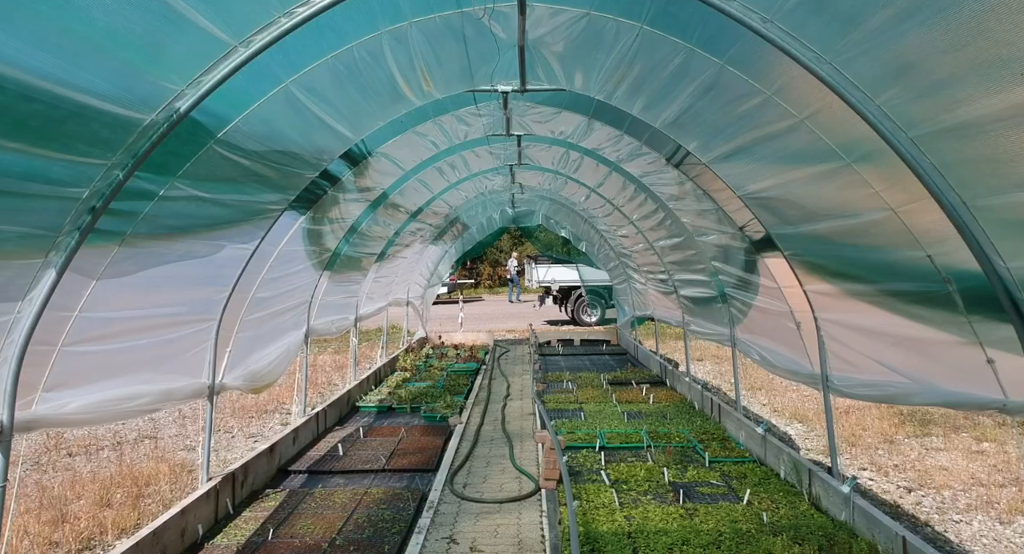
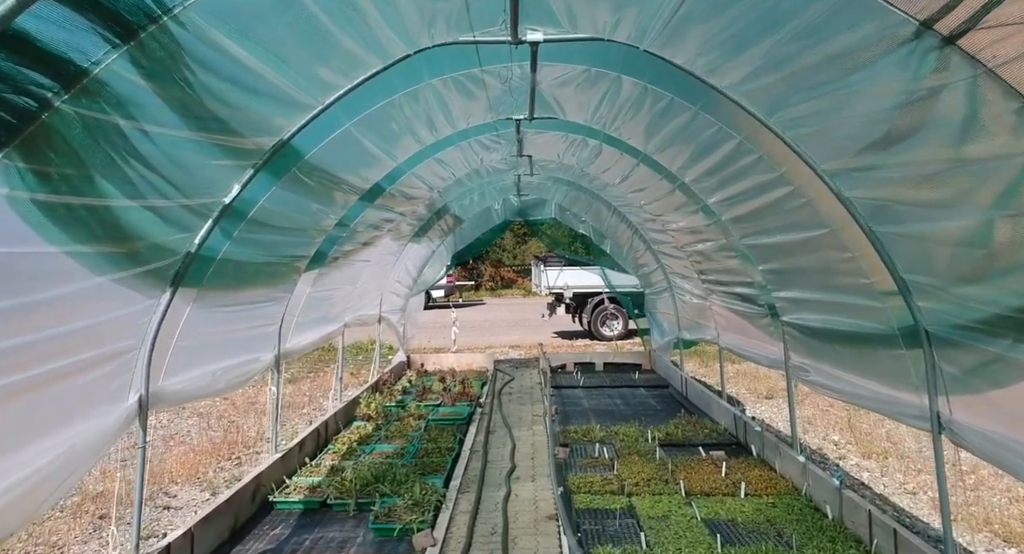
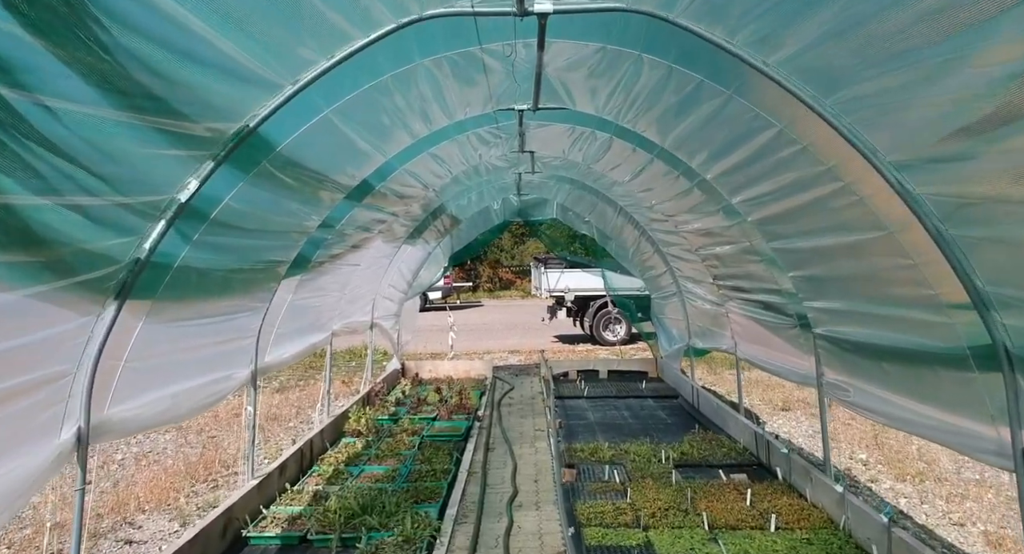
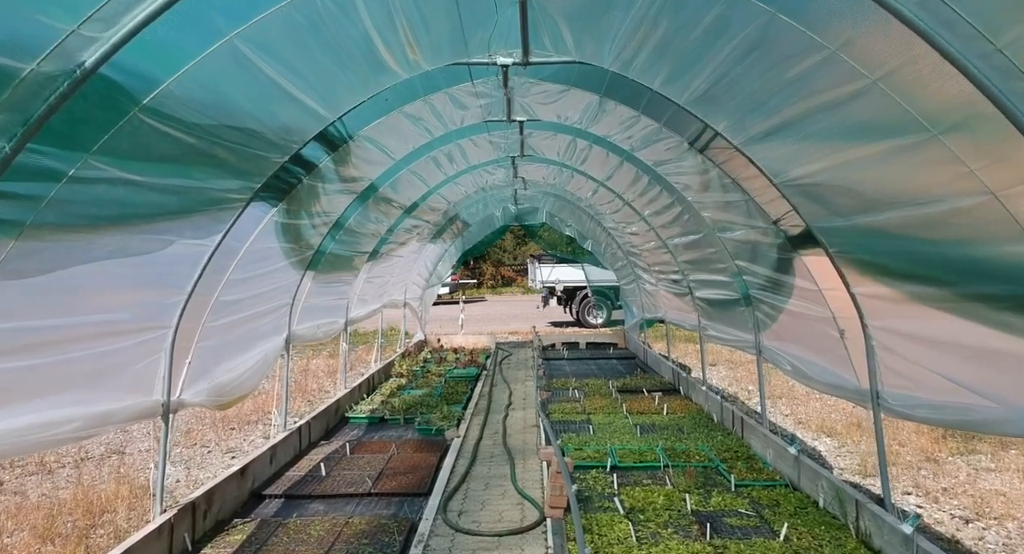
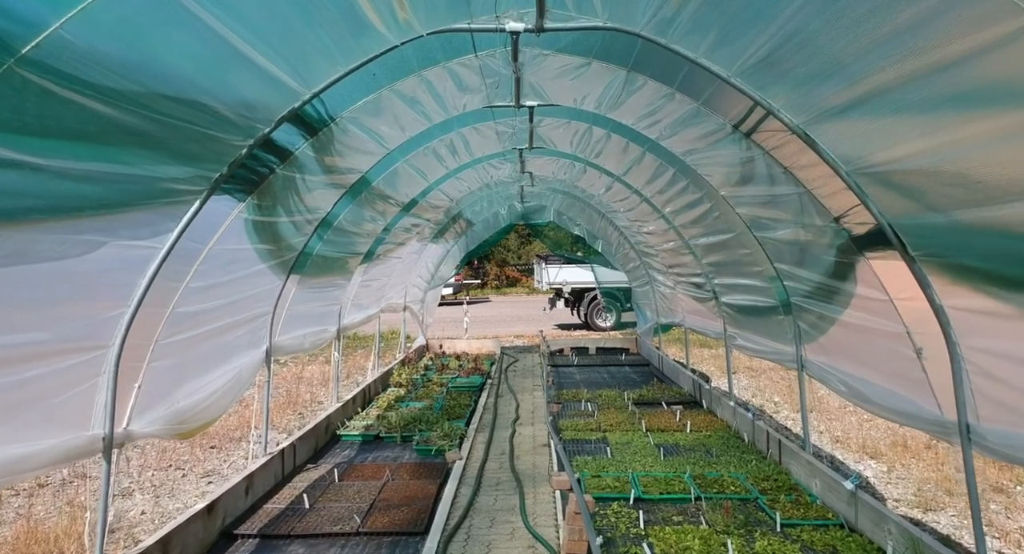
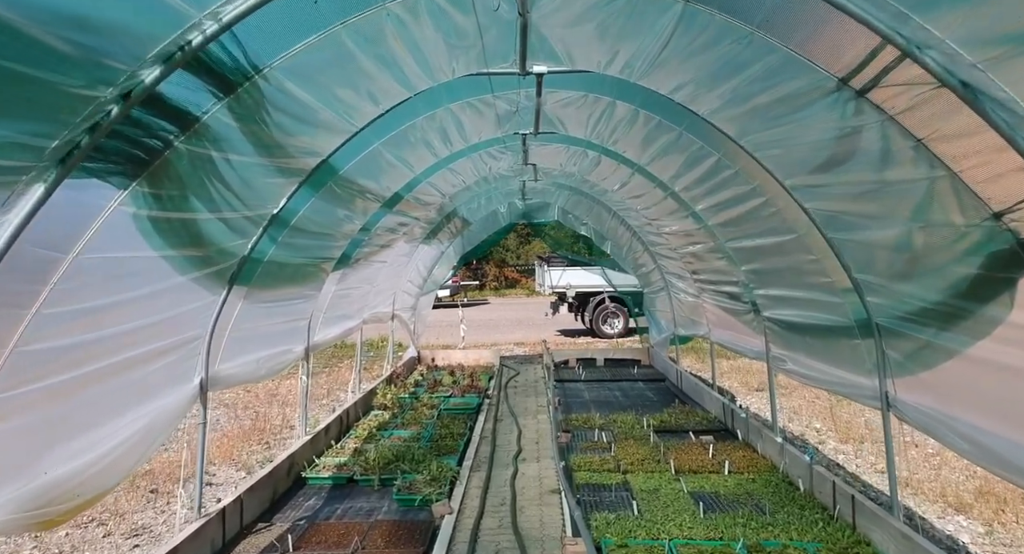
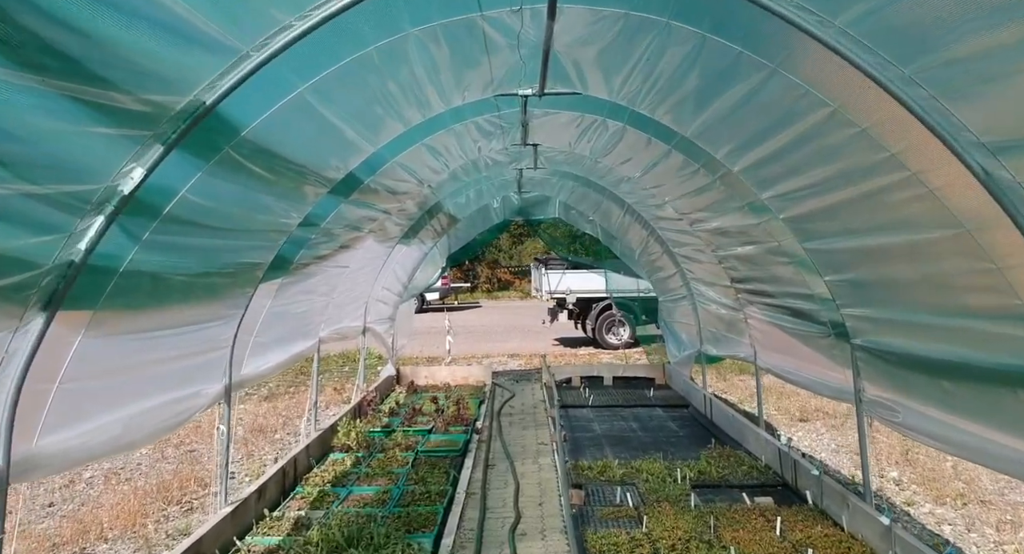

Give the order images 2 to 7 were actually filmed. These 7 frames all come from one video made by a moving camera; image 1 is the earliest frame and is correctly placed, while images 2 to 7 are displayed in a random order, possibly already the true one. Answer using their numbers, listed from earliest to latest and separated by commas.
4, 5, 6, 2, 3, 7
